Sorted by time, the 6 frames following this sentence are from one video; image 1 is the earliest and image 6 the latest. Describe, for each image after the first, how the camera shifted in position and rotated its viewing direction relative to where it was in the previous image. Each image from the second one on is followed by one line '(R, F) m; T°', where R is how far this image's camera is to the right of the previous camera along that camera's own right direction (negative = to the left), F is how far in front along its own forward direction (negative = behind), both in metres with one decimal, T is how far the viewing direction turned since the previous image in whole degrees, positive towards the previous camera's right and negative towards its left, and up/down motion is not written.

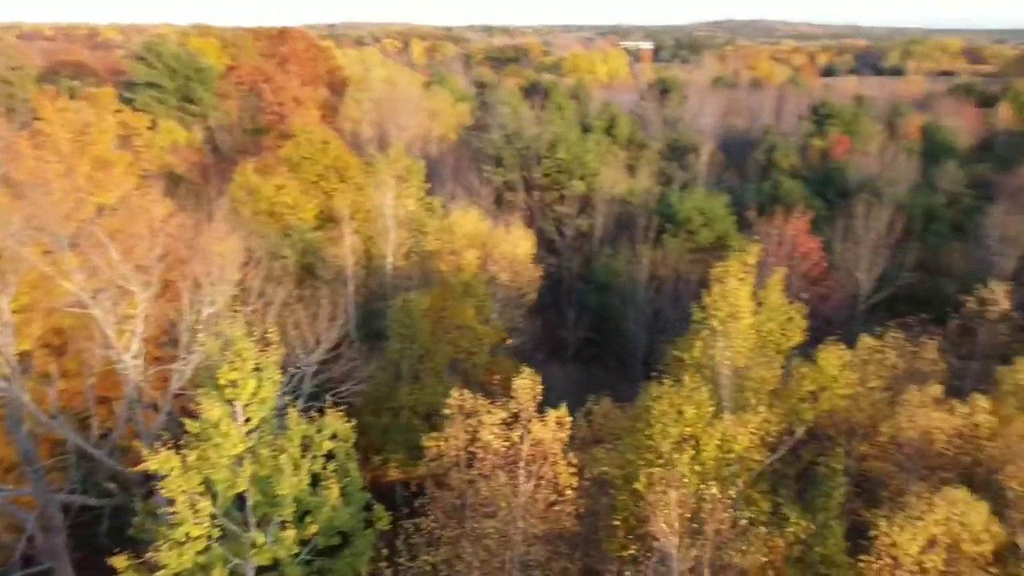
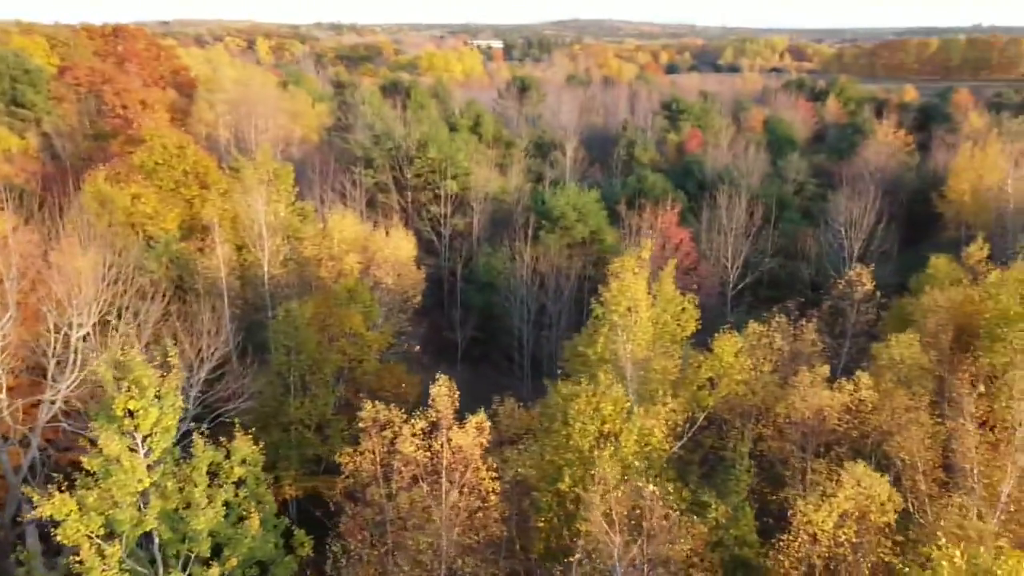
(-0.6, +0.3) m; +10°
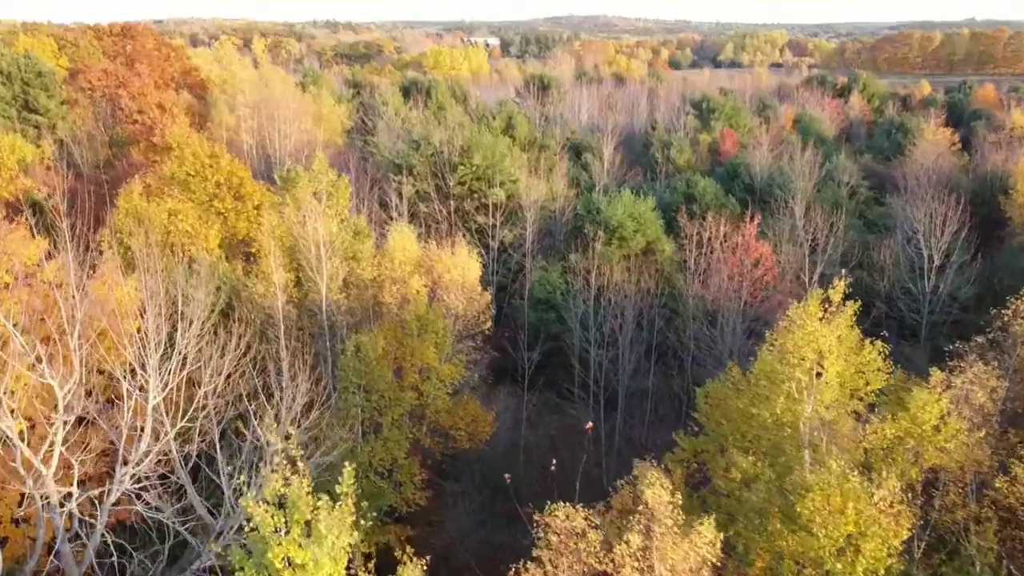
(-2.3, +2.2) m; 0°
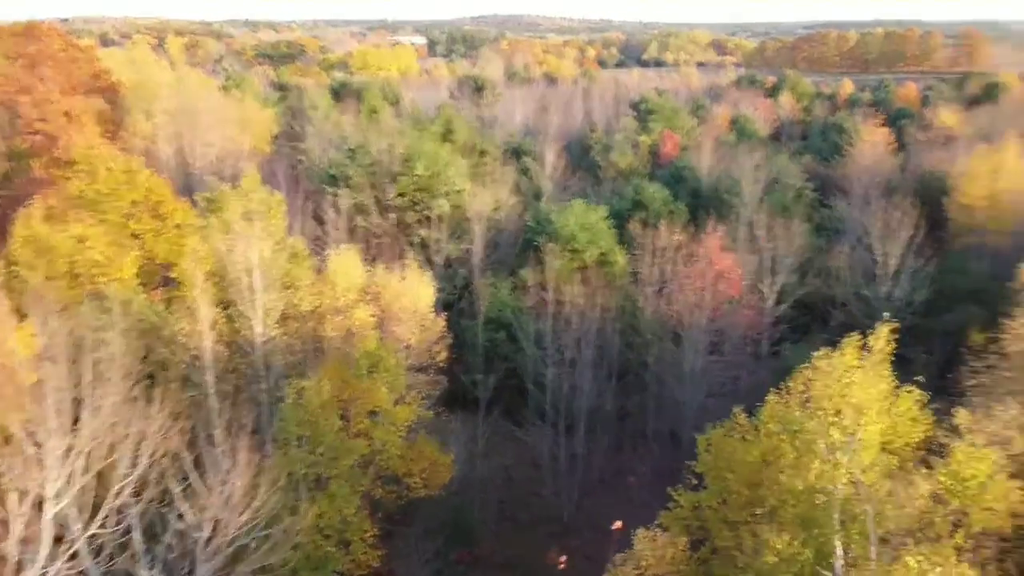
(-0.6, +1.8) m; +5°
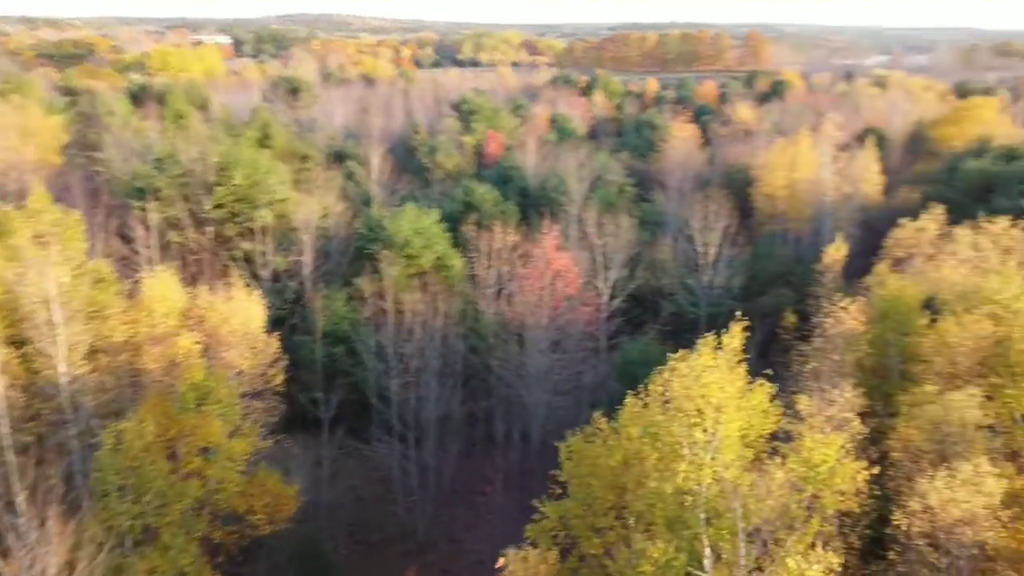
(-0.3, +0.6) m; +12°
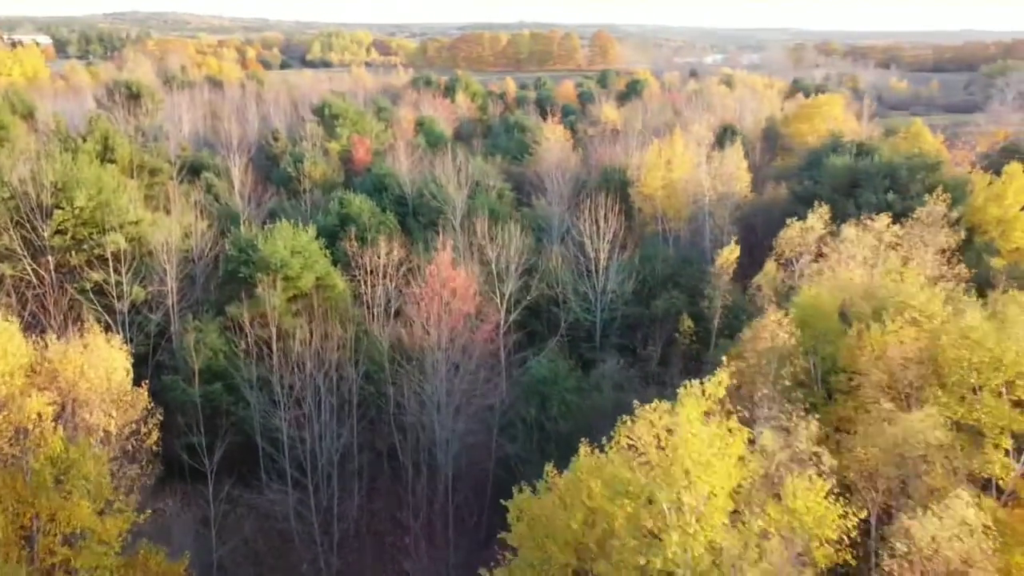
(-0.9, +1.6) m; +10°
